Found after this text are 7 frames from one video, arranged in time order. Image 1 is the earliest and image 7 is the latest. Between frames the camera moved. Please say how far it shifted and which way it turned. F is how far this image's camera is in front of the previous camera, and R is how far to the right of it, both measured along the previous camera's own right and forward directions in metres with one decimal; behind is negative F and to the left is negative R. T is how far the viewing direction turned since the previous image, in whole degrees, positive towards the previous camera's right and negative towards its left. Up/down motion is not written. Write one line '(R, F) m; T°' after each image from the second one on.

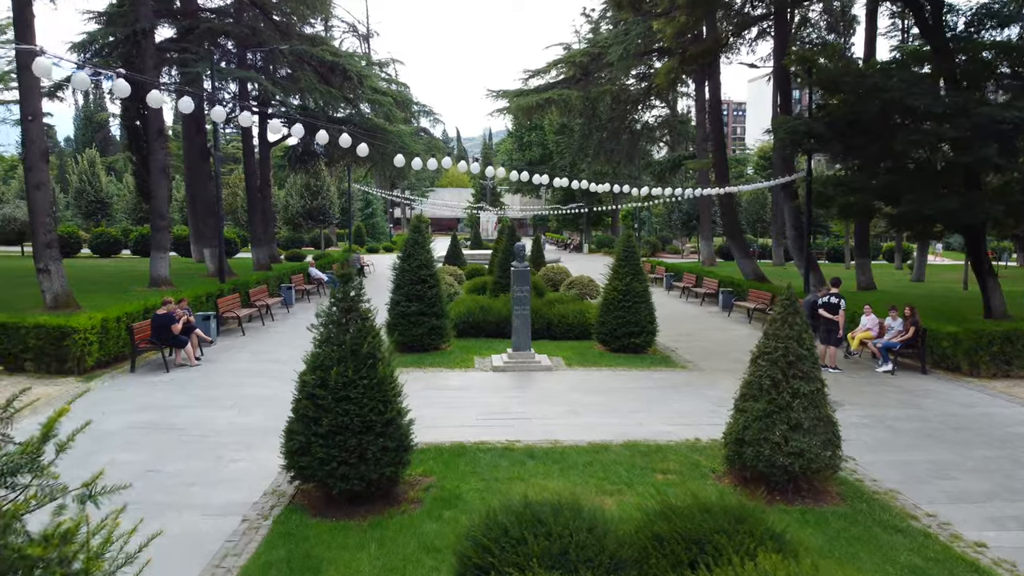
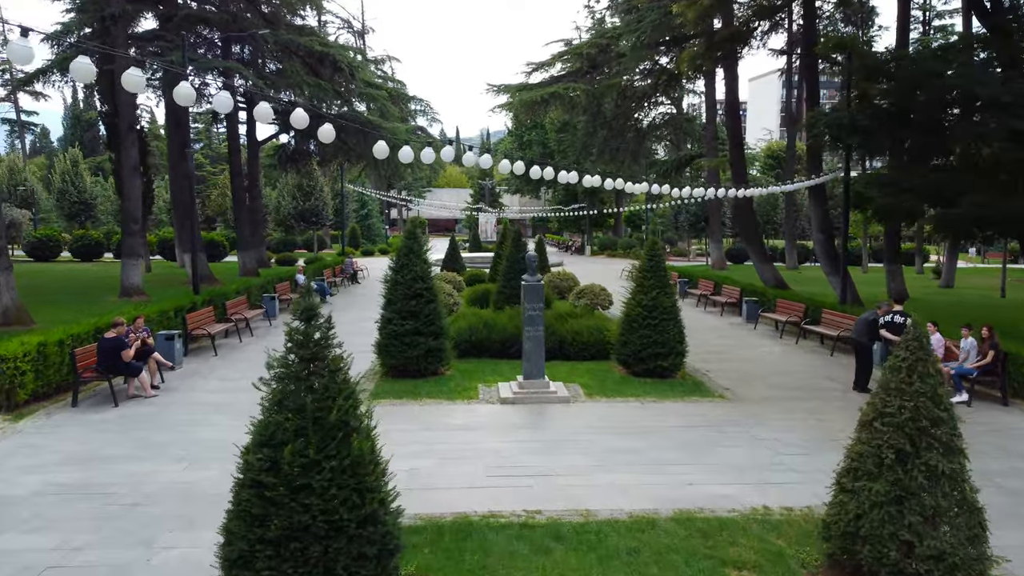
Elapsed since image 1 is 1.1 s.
(-0.1, +1.6) m; 0°
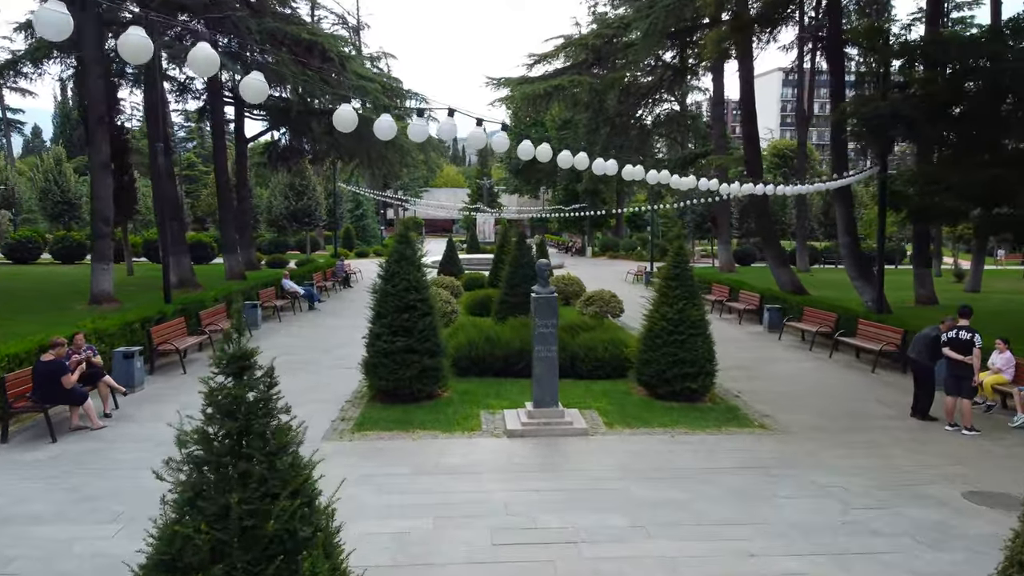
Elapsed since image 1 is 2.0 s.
(-0.1, +1.3) m; 0°
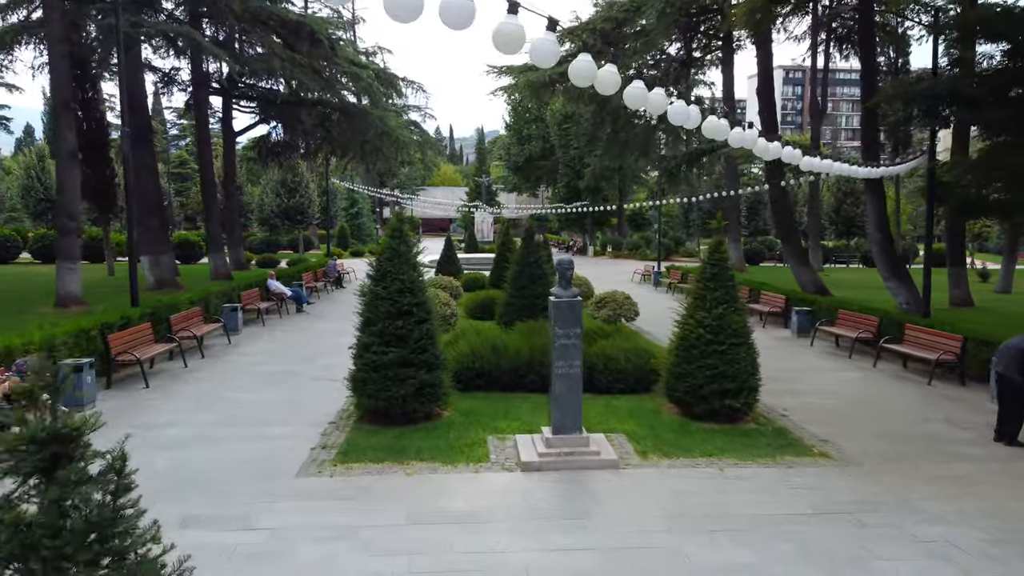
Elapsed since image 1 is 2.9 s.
(-0.1, +1.3) m; 0°
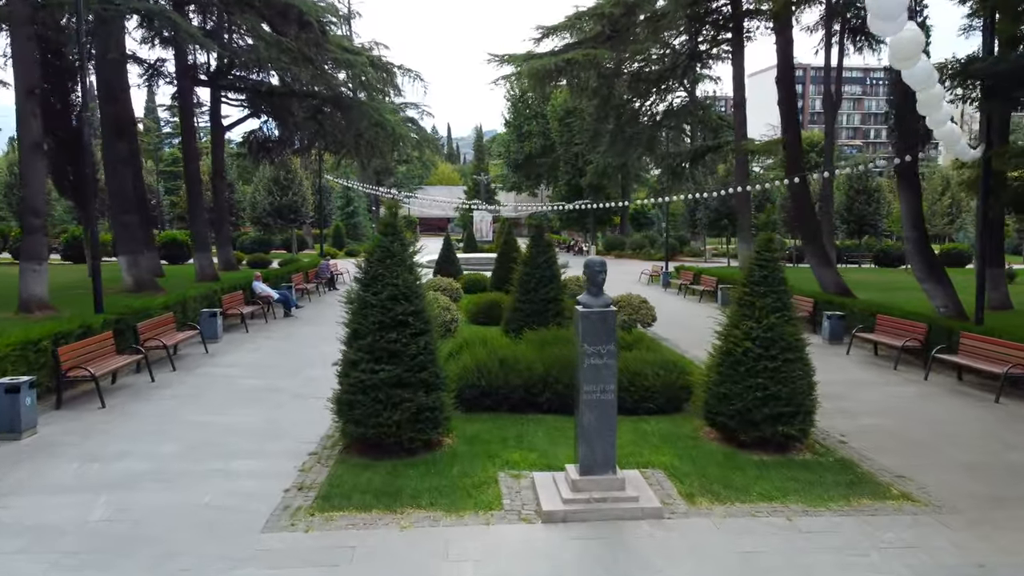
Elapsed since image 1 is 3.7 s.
(-0.1, +1.2) m; 0°
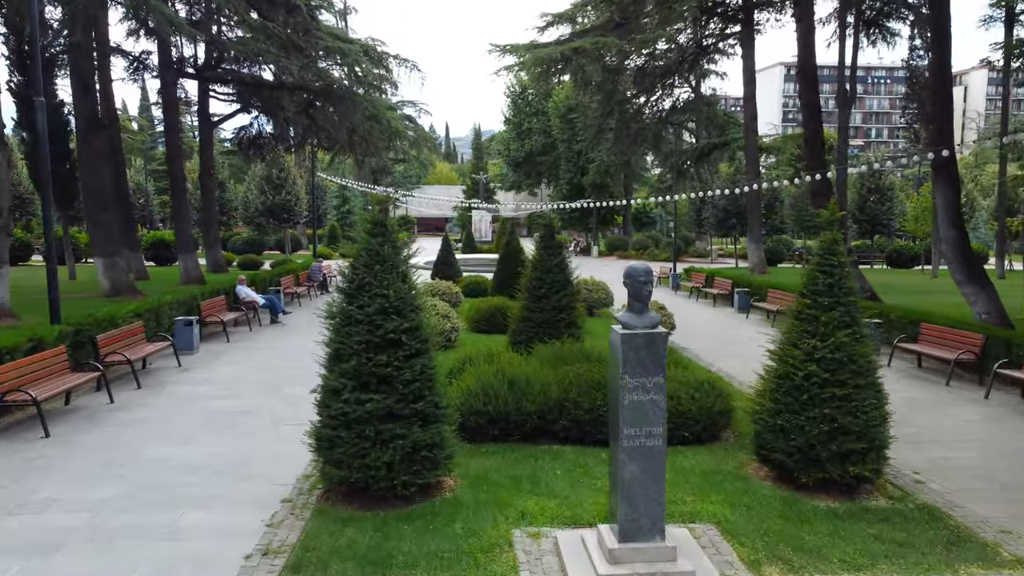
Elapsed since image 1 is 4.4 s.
(-0.1, +1.2) m; 0°
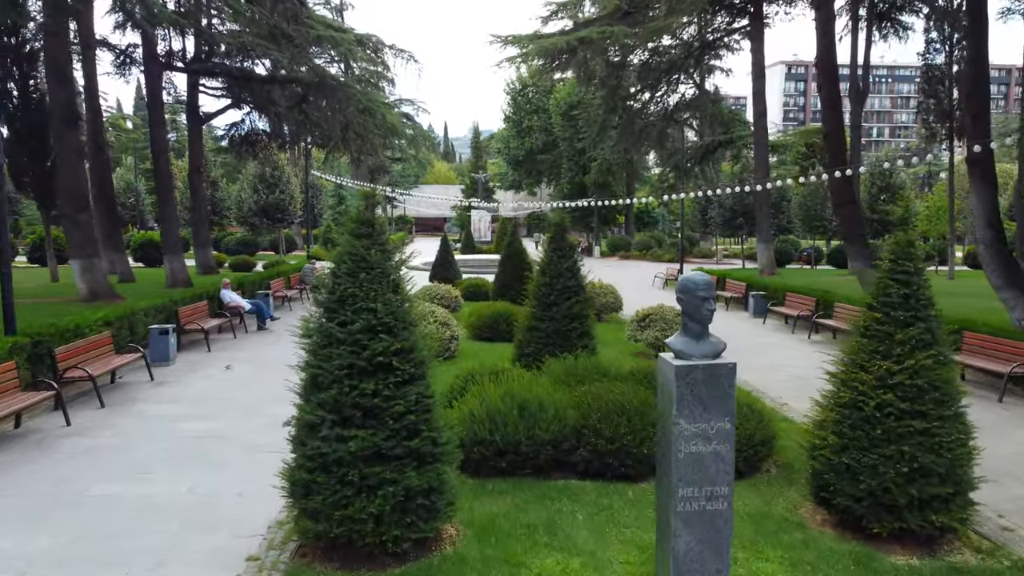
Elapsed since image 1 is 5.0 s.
(-0.1, +1.0) m; 0°
